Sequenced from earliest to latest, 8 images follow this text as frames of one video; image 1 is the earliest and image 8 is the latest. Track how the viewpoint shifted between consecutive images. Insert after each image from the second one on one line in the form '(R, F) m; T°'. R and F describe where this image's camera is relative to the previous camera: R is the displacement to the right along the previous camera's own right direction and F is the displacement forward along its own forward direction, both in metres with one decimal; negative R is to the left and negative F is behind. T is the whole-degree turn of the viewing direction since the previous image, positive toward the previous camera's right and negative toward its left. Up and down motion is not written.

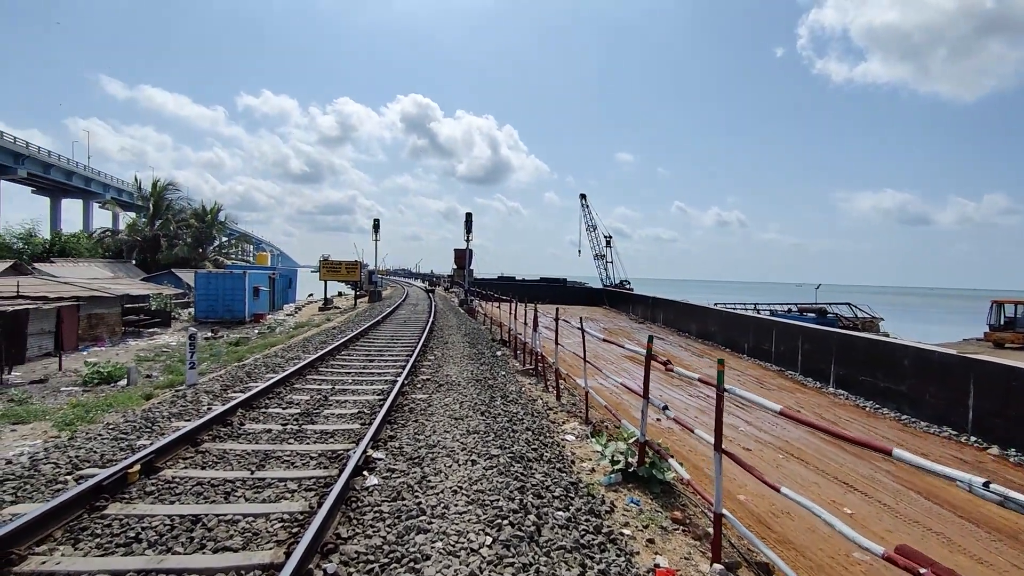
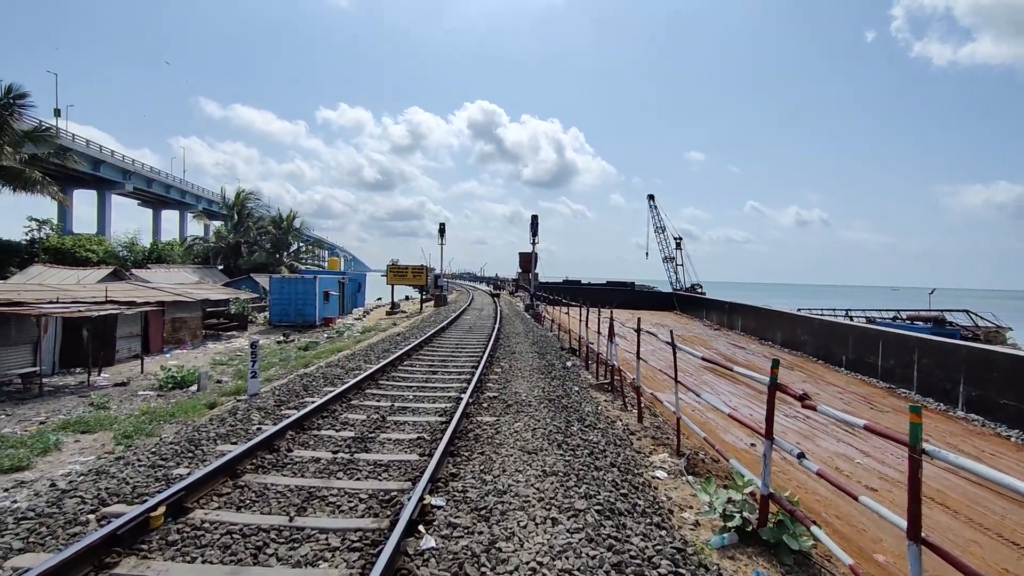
(-0.2, +0.7) m; -7°
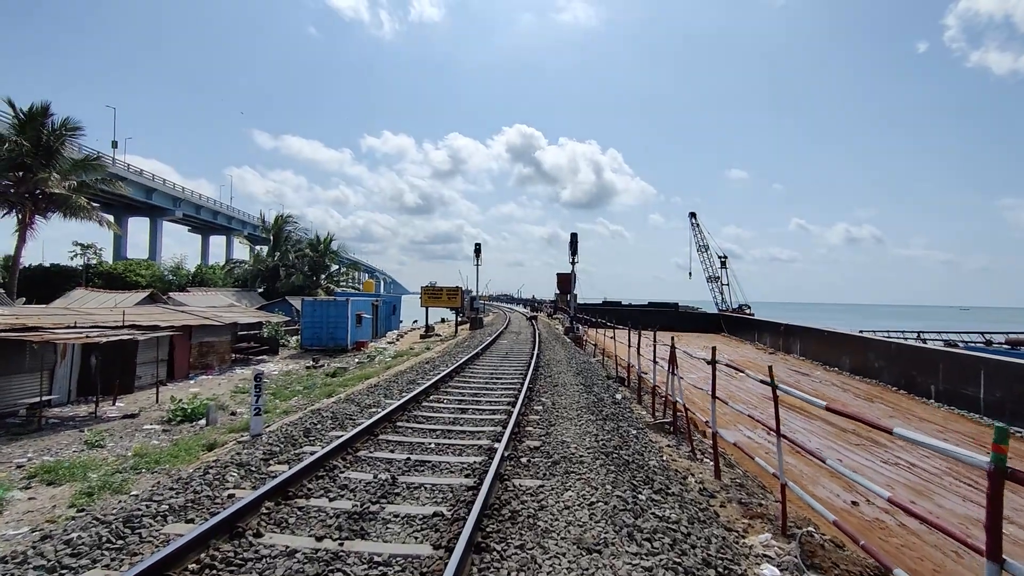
(-0.1, +1.2) m; -4°
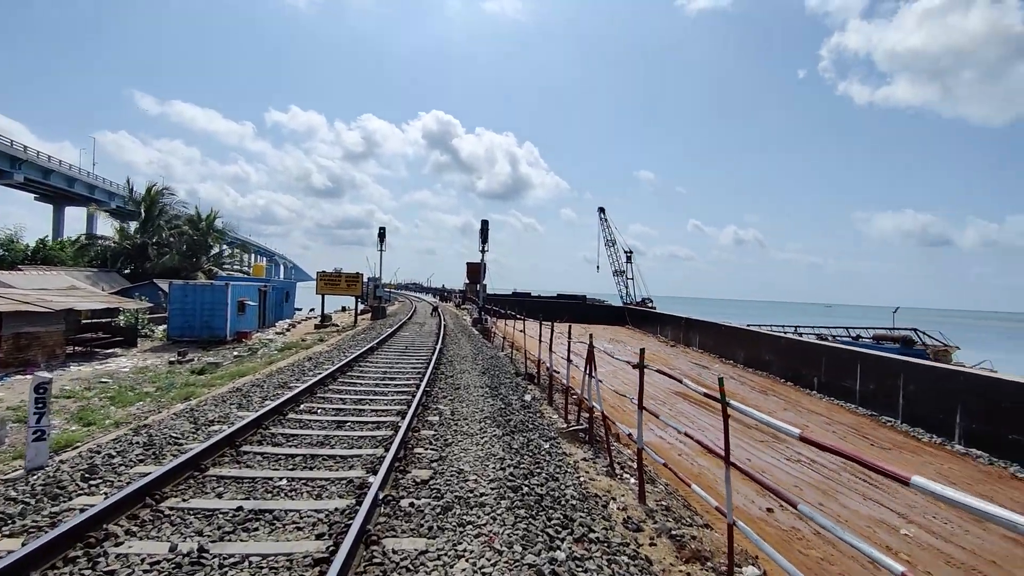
(+0.2, +1.1) m; +10°
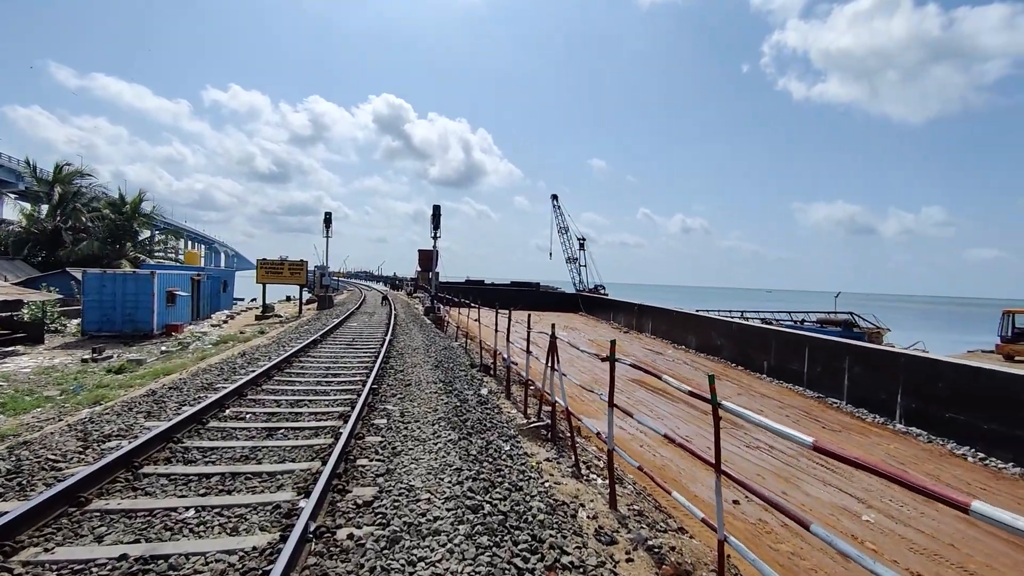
(0.0, +0.5) m; +5°
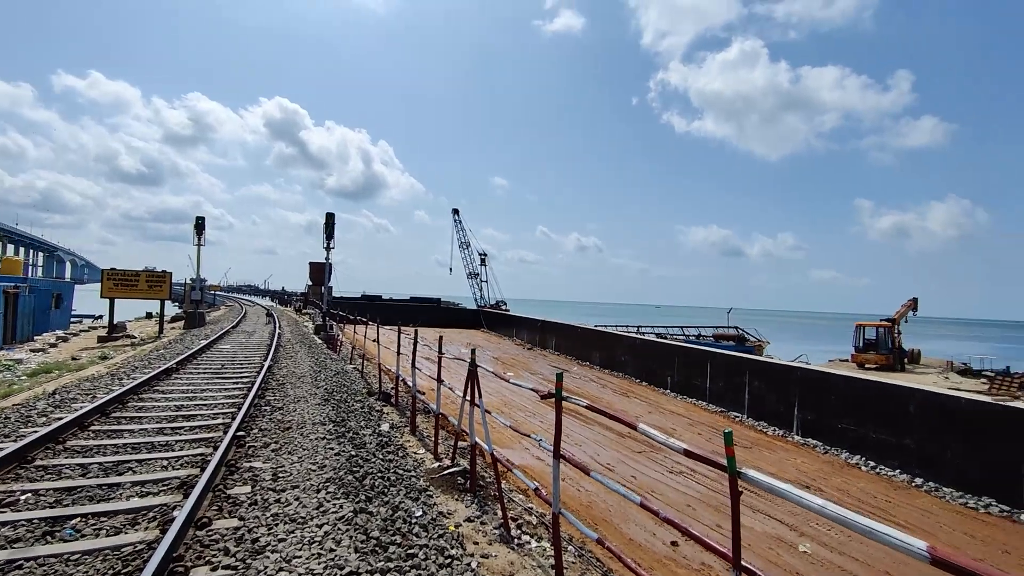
(-0.1, +1.0) m; +11°
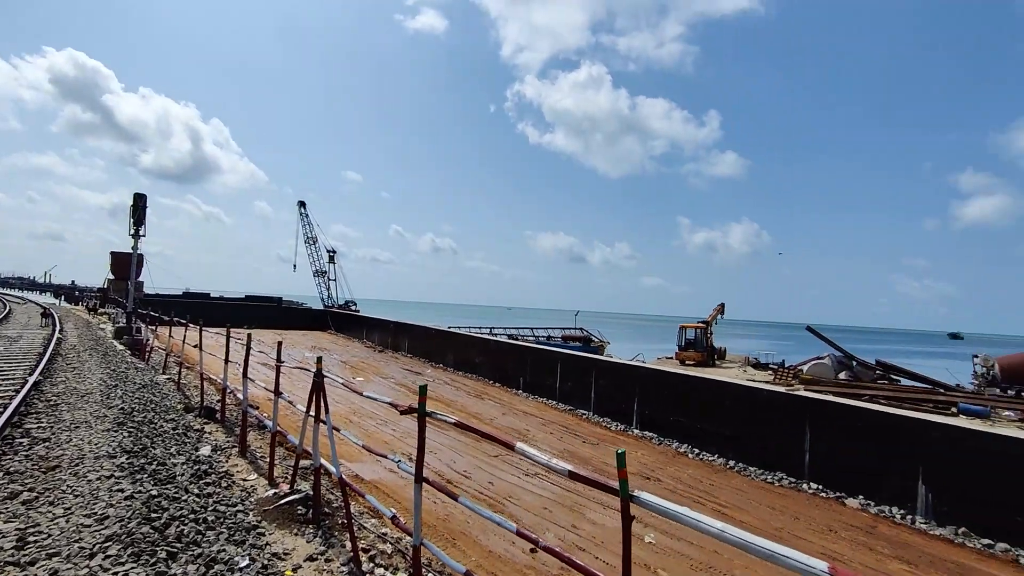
(0.0, +0.4) m; +16°
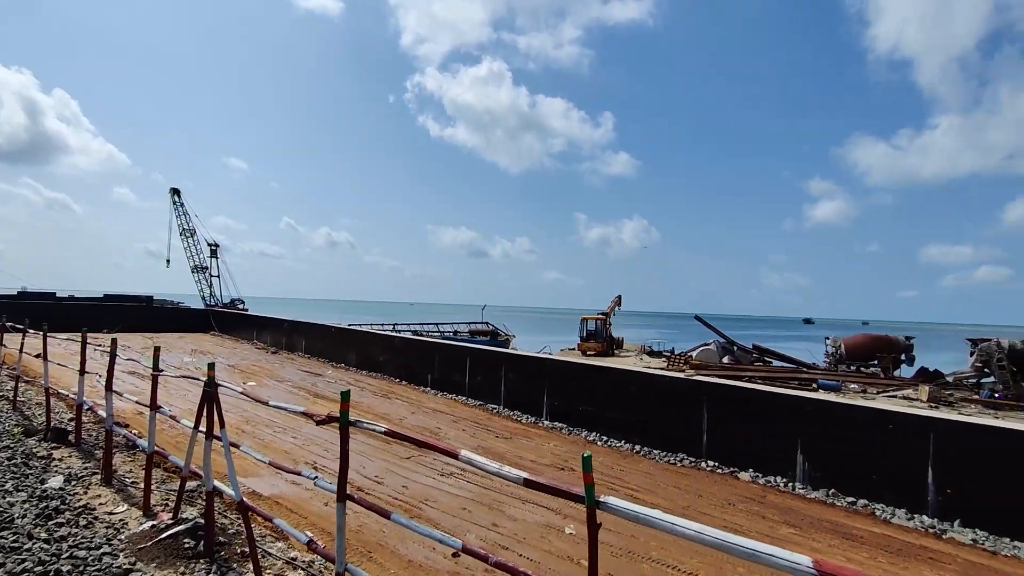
(-0.2, +0.3) m; +11°
